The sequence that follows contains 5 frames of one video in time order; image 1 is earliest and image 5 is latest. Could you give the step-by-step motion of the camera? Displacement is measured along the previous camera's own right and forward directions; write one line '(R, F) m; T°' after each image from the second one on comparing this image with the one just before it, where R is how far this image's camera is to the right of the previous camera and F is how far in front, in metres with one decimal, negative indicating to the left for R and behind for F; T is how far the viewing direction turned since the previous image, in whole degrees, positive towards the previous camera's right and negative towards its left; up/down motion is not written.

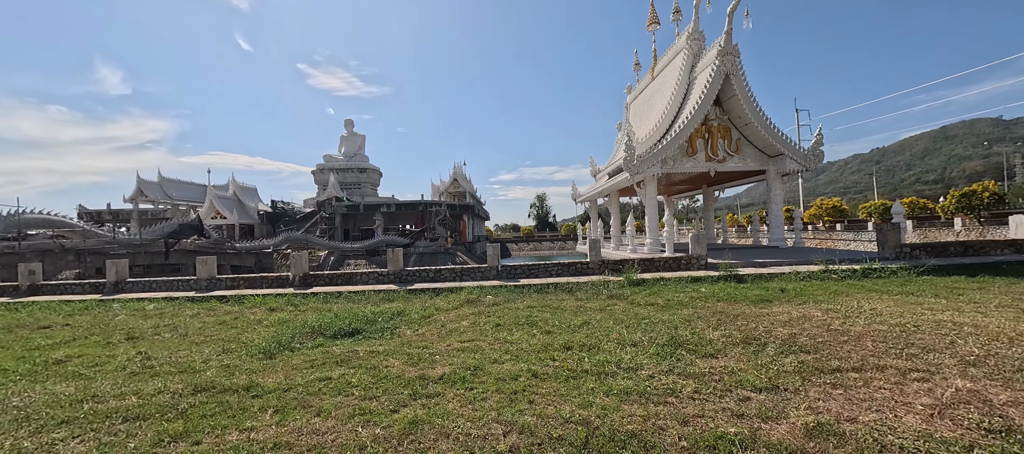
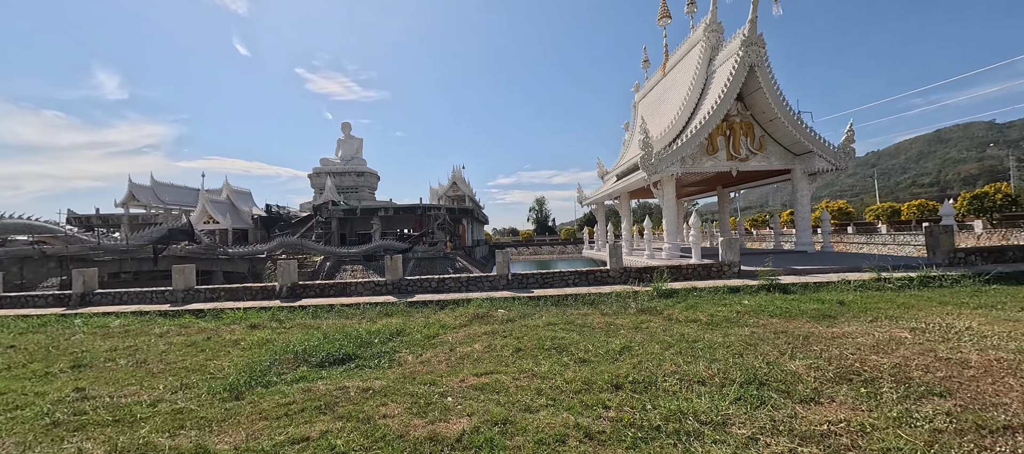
(-0.3, +0.9) m; 0°
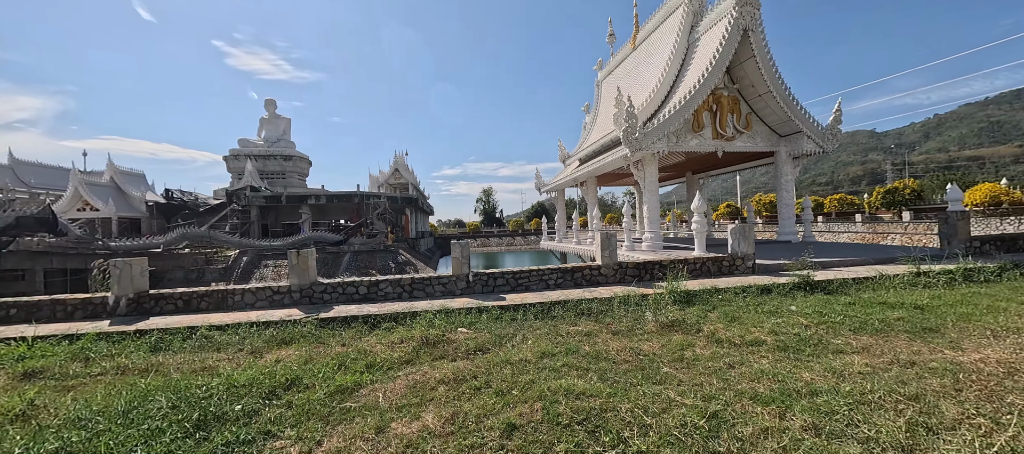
(-0.3, +2.2) m; +8°
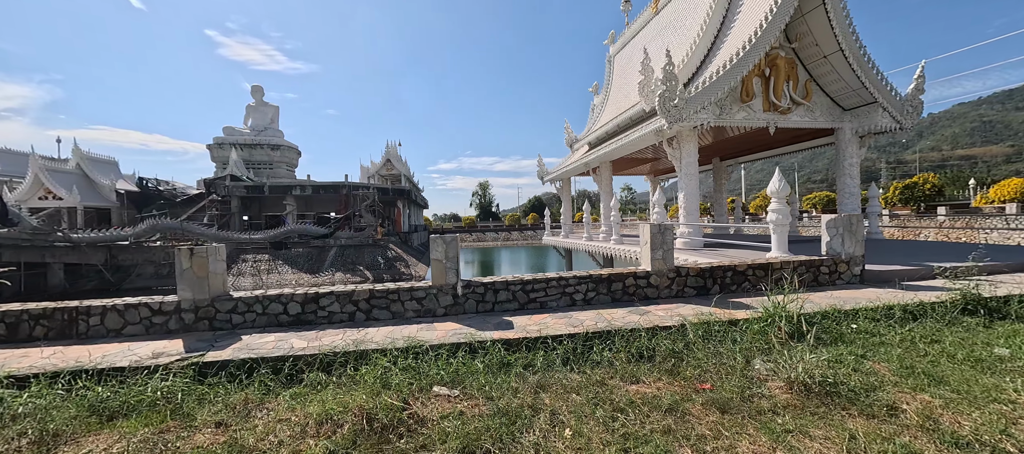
(-0.2, +2.0) m; +1°
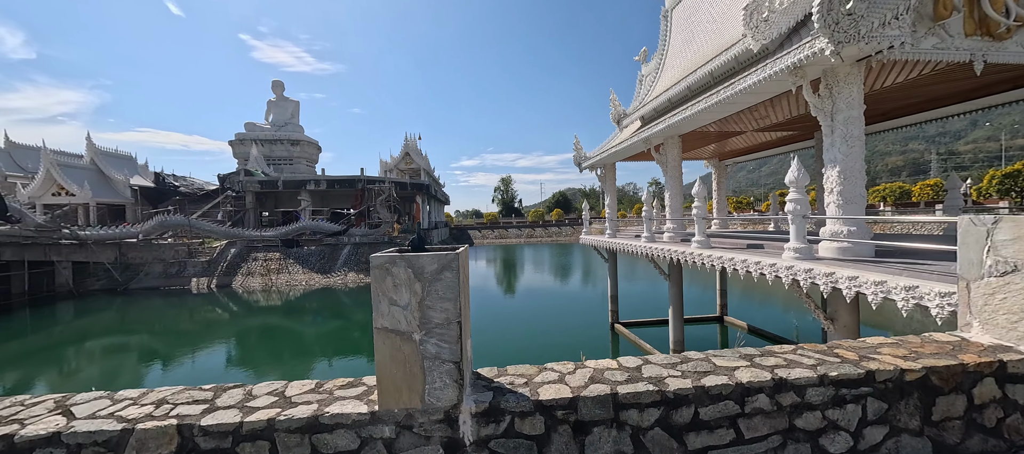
(-0.3, +2.8) m; -3°
